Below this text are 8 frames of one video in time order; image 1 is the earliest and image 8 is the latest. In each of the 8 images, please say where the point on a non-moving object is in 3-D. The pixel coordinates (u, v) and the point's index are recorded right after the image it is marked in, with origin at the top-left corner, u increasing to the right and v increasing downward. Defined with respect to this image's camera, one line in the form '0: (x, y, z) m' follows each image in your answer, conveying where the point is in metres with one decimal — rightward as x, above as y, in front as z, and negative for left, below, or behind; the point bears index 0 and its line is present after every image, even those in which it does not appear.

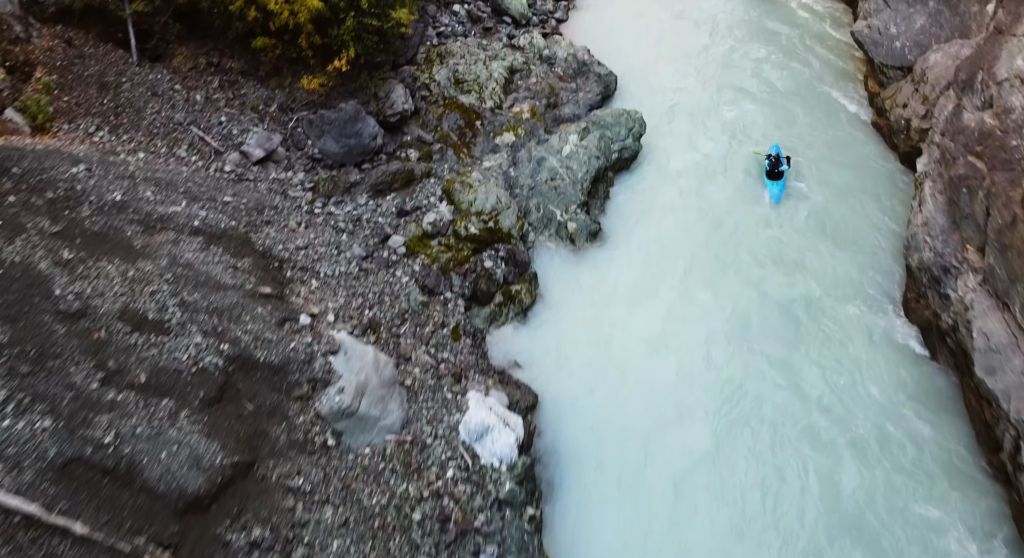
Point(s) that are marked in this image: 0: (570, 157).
0: (+1.1, +2.4, +10.6) m
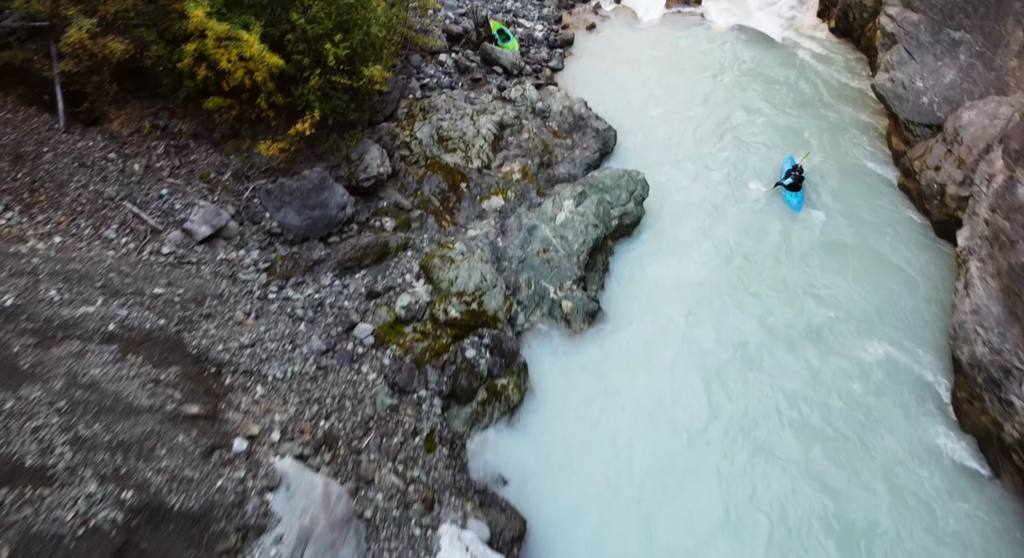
0: (+0.9, +0.9, +9.4) m
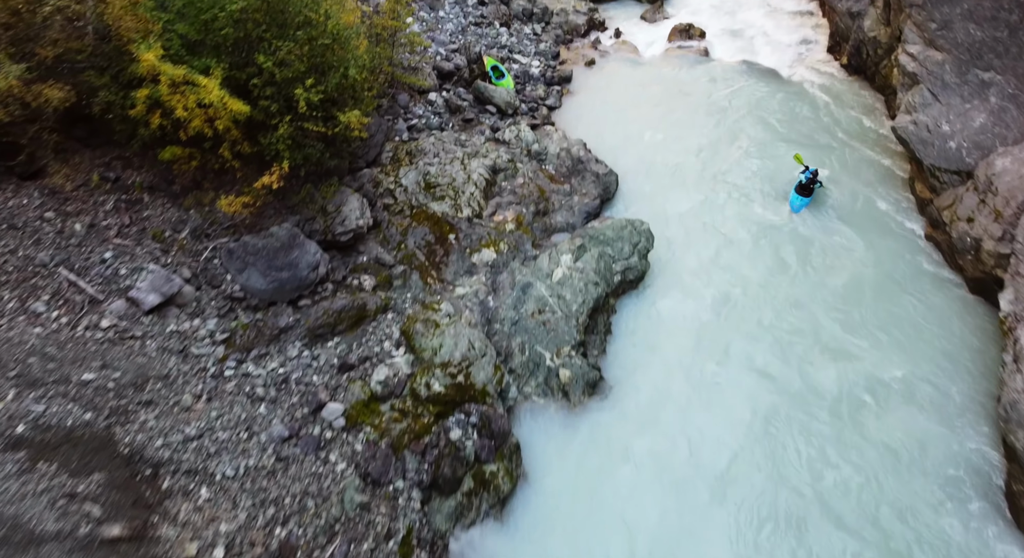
0: (+0.8, -0.1, +8.5) m
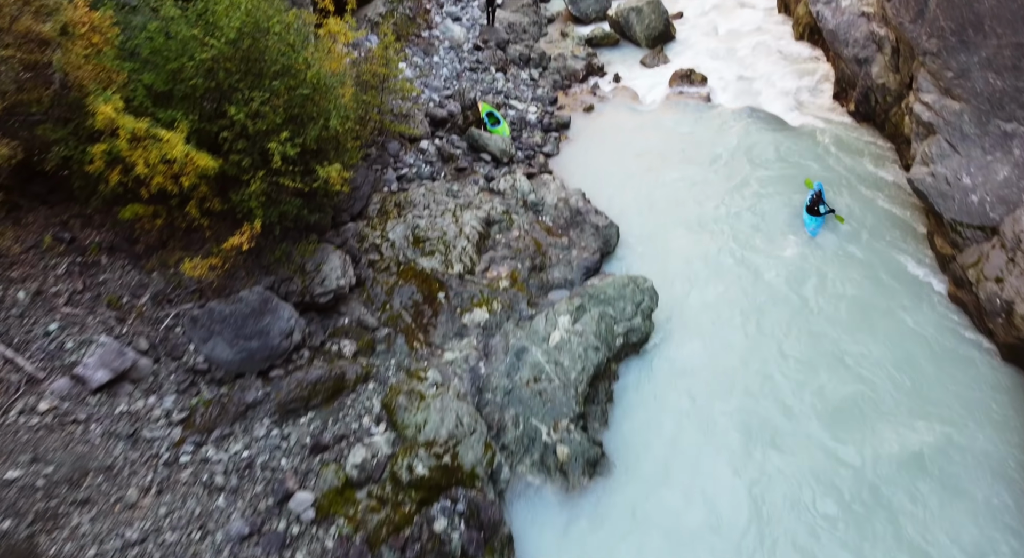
0: (+0.7, -1.0, +7.9) m
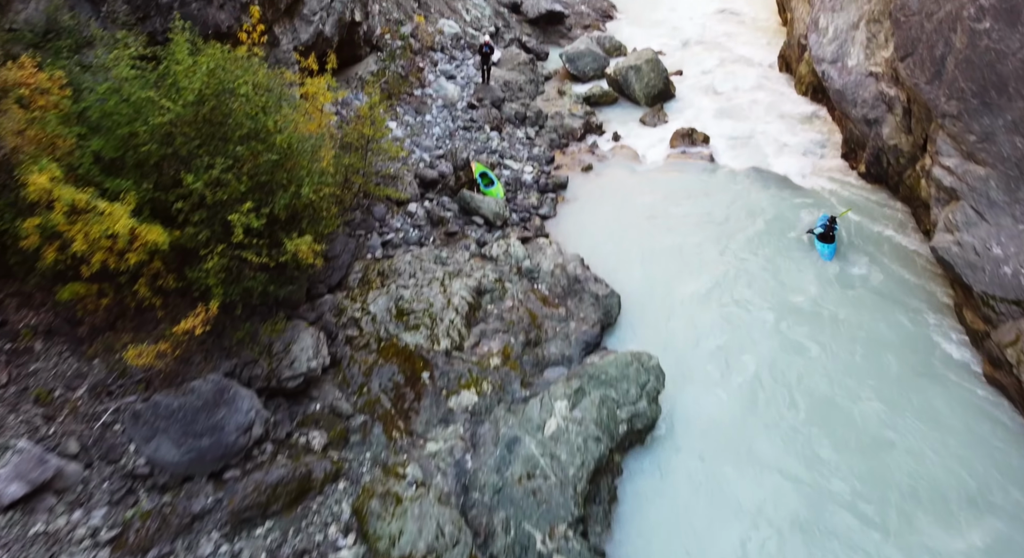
0: (+0.6, -2.1, +7.0) m
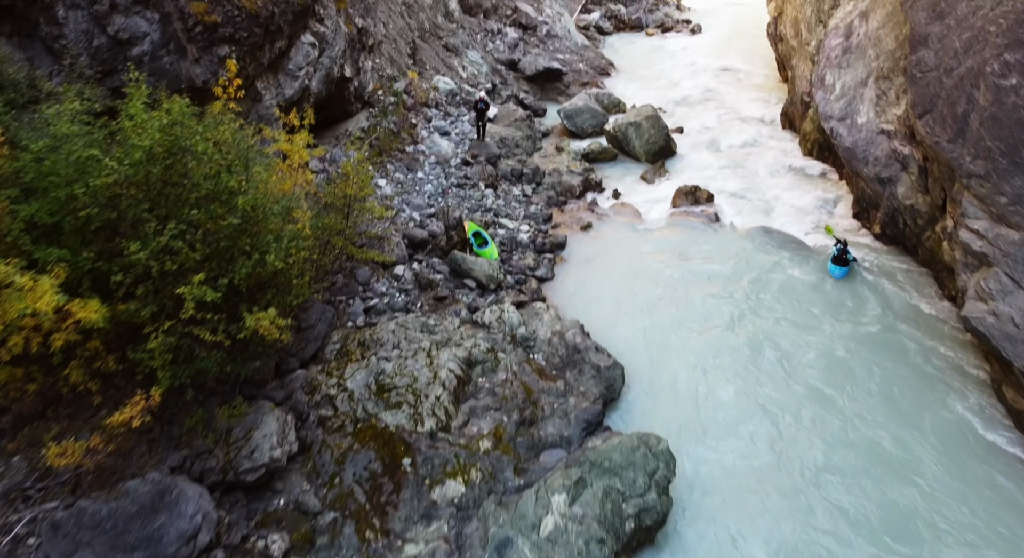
0: (+0.5, -3.0, +6.1) m
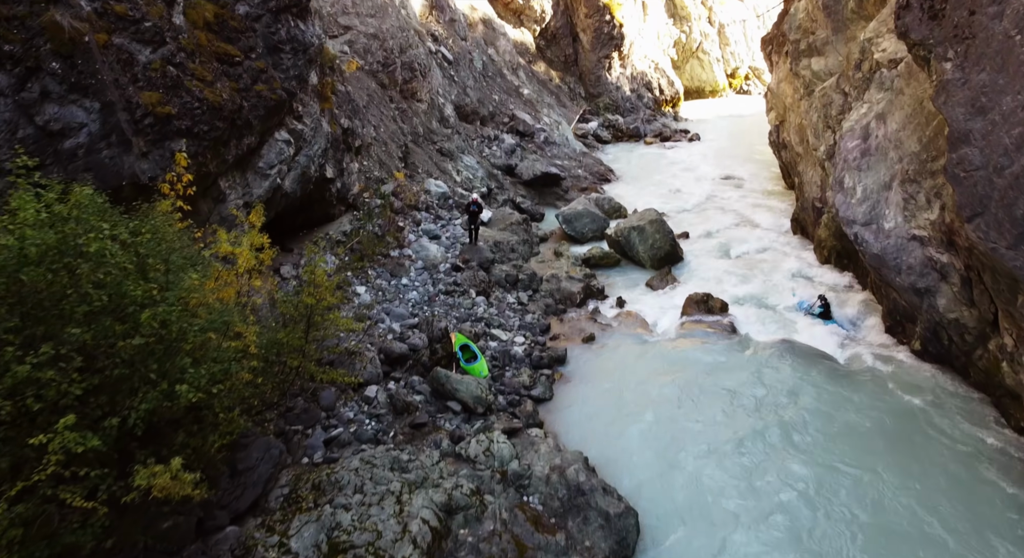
0: (+0.3, -4.2, +4.3) m
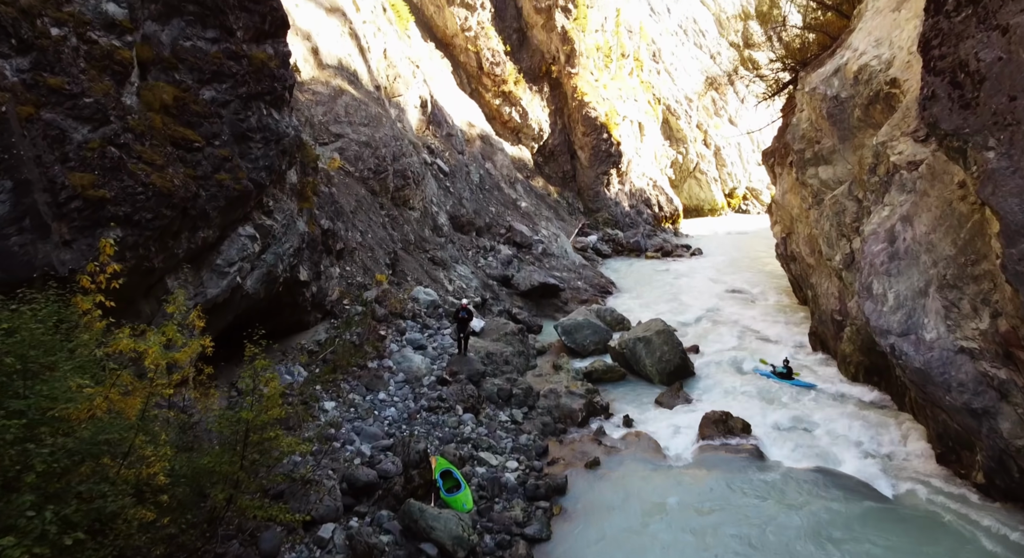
0: (+0.1, -4.8, +2.3) m
